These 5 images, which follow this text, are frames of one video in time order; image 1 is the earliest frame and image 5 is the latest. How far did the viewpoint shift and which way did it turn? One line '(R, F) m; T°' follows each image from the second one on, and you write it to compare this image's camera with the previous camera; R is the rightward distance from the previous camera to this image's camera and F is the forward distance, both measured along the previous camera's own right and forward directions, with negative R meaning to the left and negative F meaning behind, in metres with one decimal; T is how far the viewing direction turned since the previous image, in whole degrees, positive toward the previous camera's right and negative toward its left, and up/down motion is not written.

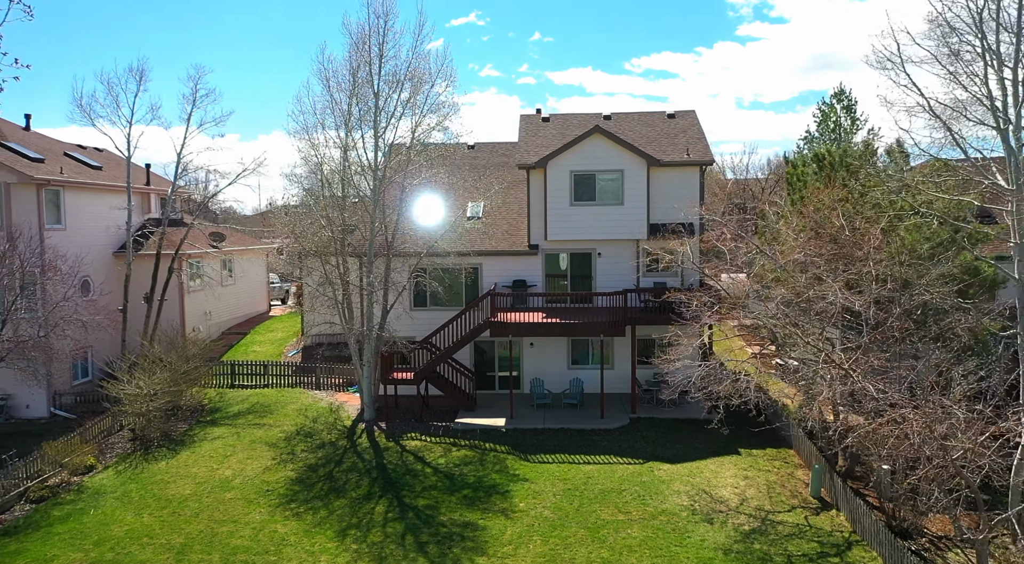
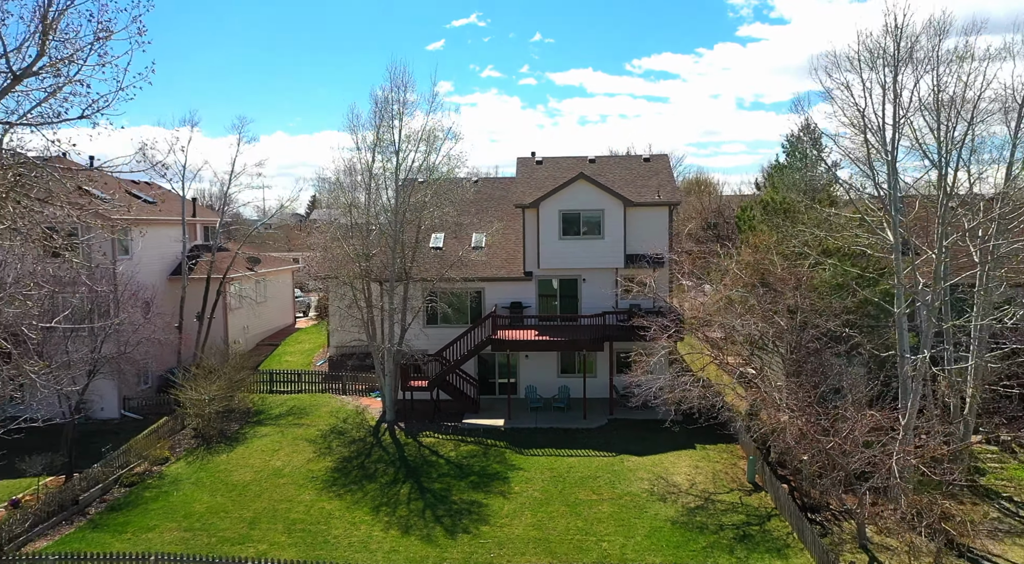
(+0.1, -3.8) m; 0°
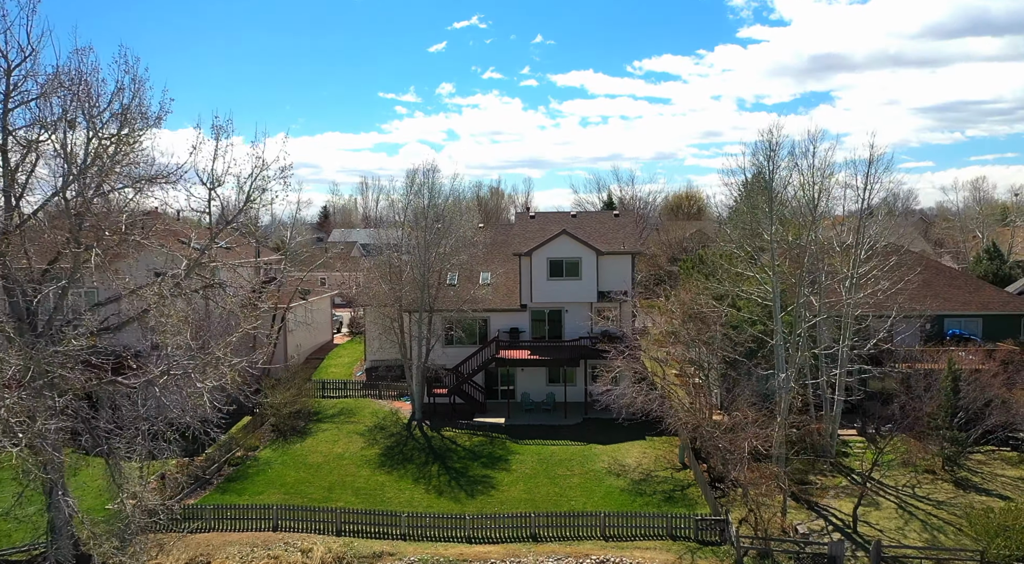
(+0.1, -7.3) m; 0°
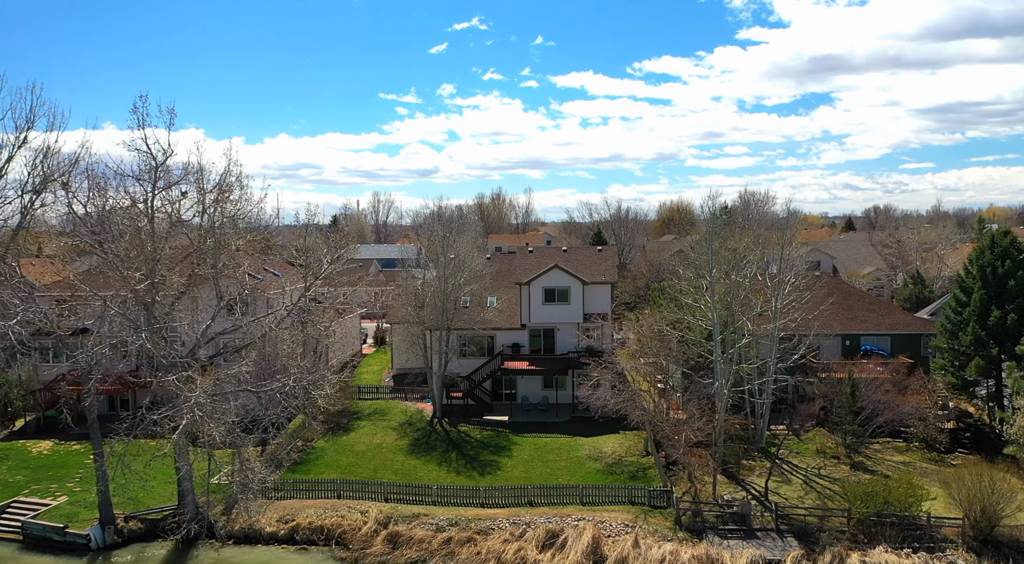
(-0.1, -7.4) m; 0°
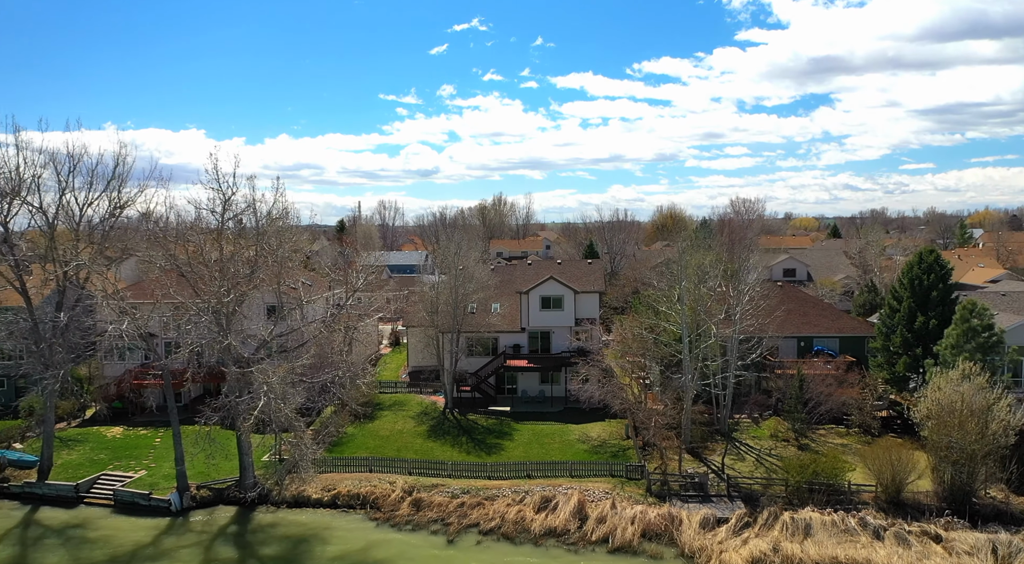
(-0.1, -6.0) m; 0°
